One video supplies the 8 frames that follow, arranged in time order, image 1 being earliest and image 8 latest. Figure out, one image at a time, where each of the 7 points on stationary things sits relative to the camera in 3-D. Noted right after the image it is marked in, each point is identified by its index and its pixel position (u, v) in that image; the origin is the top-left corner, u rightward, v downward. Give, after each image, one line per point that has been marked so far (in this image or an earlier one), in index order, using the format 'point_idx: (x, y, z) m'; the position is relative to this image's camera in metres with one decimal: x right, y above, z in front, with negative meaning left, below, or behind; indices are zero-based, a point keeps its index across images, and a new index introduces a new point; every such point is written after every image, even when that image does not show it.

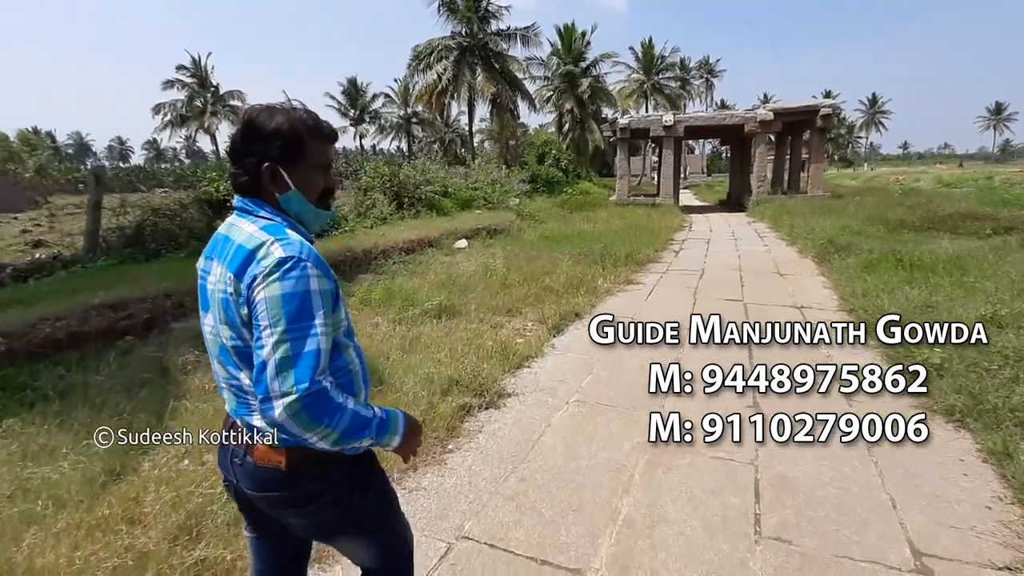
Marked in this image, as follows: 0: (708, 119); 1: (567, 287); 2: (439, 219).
0: (+7.1, +6.1, +17.6) m
1: (+0.7, 0.0, +6.5) m
2: (-1.9, +1.7, +12.4) m
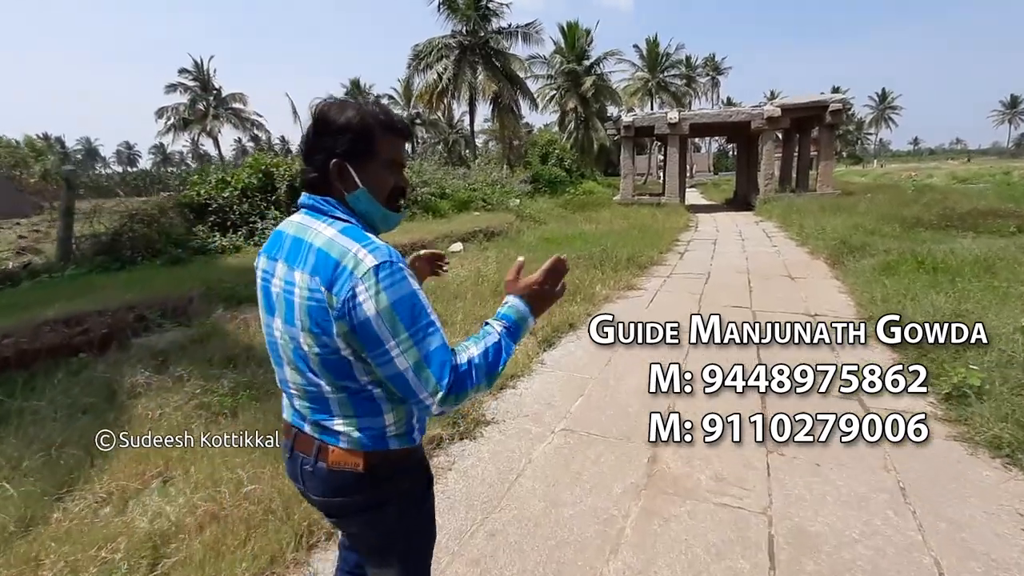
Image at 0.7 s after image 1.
0: (+7.1, +6.0, +17.1) m
1: (+0.6, -0.1, +6.1) m
2: (-1.9, +1.6, +12.0) m
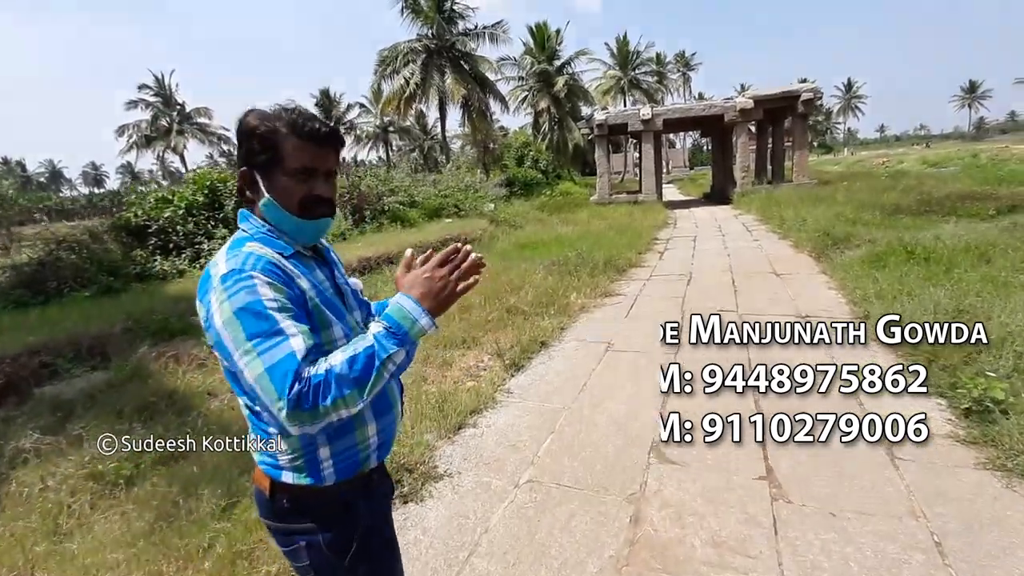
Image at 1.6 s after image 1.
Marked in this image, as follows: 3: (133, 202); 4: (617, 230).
0: (+6.1, +6.1, +16.9) m
1: (+0.3, -0.2, +5.6) m
2: (-2.6, +1.3, +11.4) m
3: (-6.0, +1.4, +7.7) m
4: (+2.4, +1.3, +11.1) m
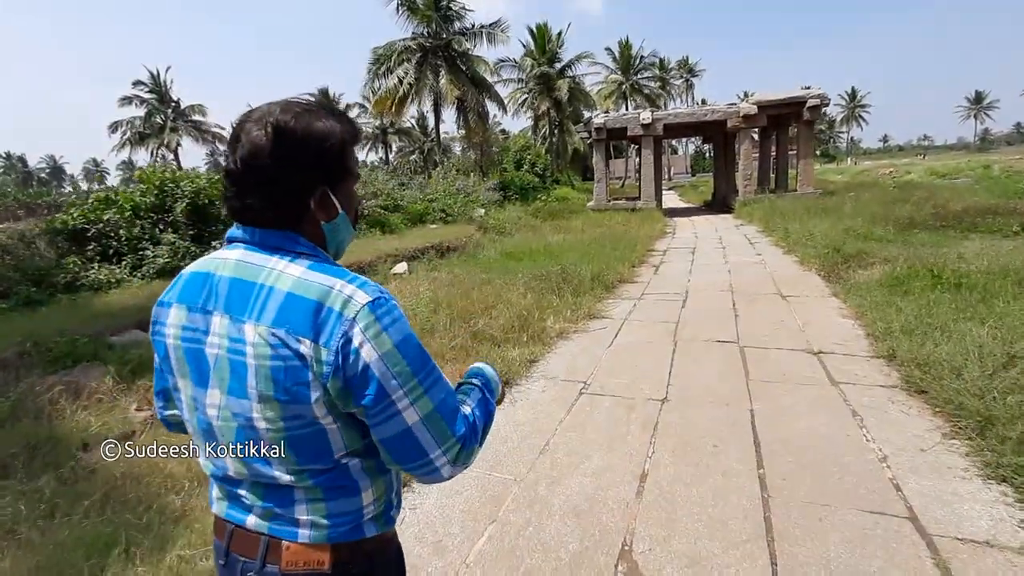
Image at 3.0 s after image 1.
0: (+5.8, +5.7, +16.2) m
1: (-0.1, -0.4, +4.9) m
2: (-2.9, +1.1, +10.7) m
3: (-6.3, +1.2, +7.0) m
4: (+2.1, +1.0, +10.4) m
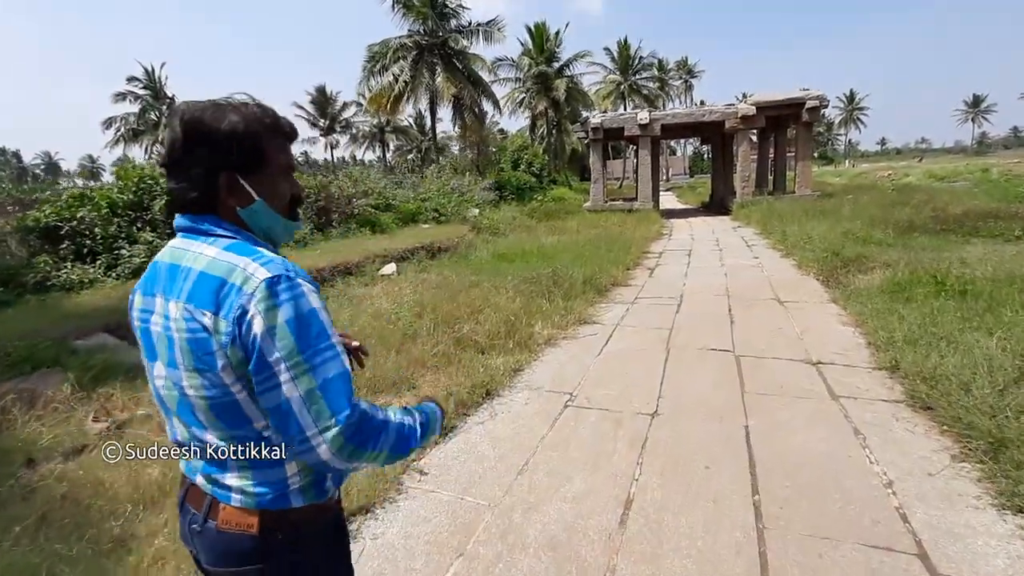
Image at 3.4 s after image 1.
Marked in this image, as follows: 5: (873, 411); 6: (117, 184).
0: (+5.7, +5.7, +16.0) m
1: (-0.2, -0.5, +4.7) m
2: (-3.0, +1.1, +10.5) m
3: (-6.4, +1.2, +6.8) m
4: (+2.0, +1.0, +10.2) m
5: (+2.3, -0.8, +3.2) m
6: (-5.9, +1.6, +7.3) m
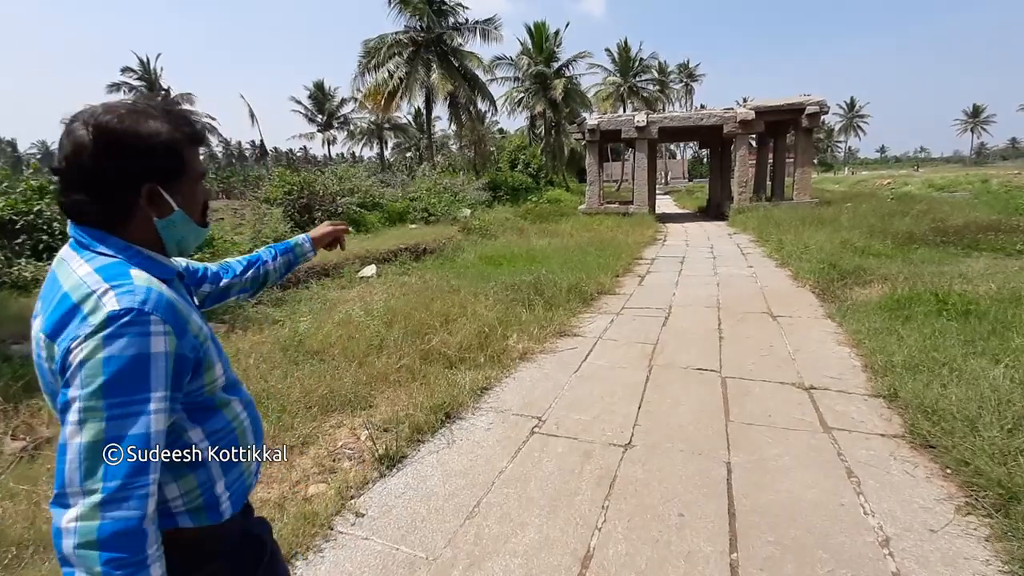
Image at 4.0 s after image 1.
0: (+5.5, +5.4, +15.7) m
1: (-0.4, -0.6, +4.4) m
2: (-3.3, +1.0, +10.2) m
3: (-6.6, +1.3, +6.4) m
4: (+1.7, +0.9, +9.9) m
5: (+2.1, -0.9, +2.9) m
6: (-6.1, +1.6, +6.9) m
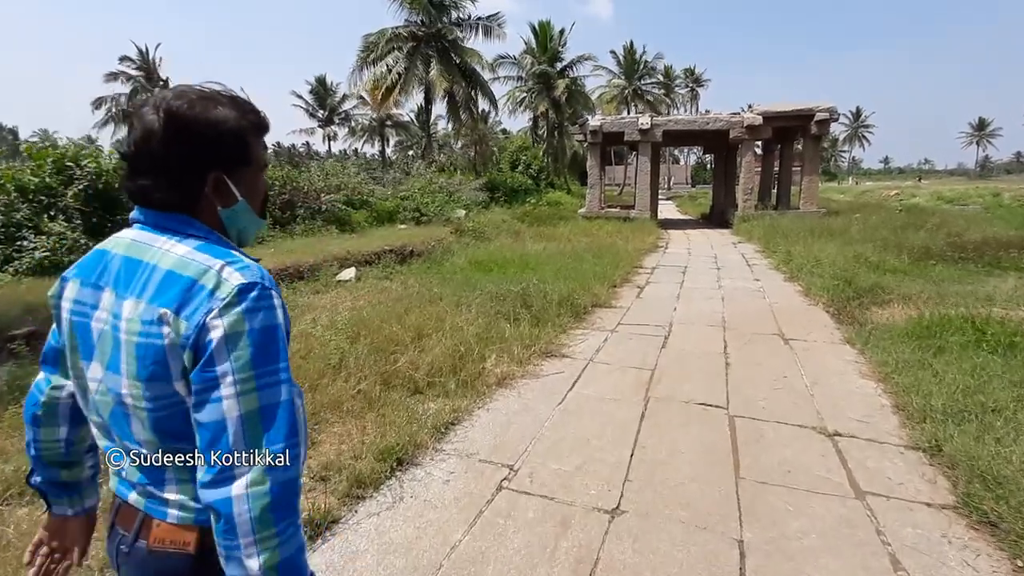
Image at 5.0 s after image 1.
0: (+5.5, +5.2, +15.2) m
1: (-0.6, -0.7, +3.8) m
2: (-3.4, +1.0, +9.6) m
3: (-6.8, +1.3, +5.9) m
4: (+1.6, +0.7, +9.4) m
5: (+1.9, -1.1, +2.3) m
6: (-6.2, +1.6, +6.4) m
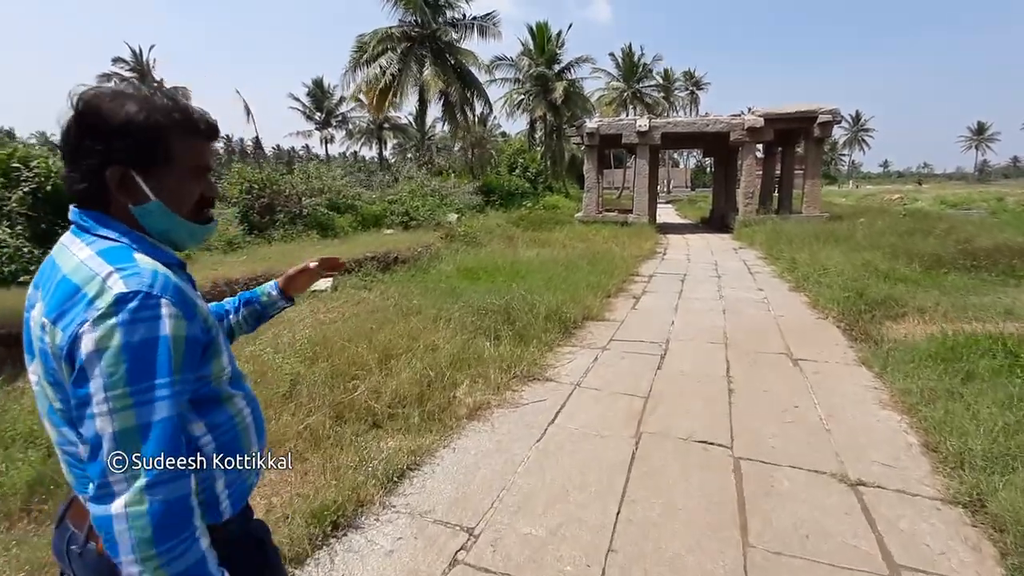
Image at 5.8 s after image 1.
0: (+5.3, +4.9, +14.7) m
1: (-0.8, -0.8, +3.4) m
2: (-3.6, +0.8, +9.2) m
3: (-6.9, +1.2, +5.4) m
4: (+1.4, +0.5, +8.9) m
5: (+1.7, -1.2, +1.8) m
6: (-6.4, +1.5, +5.9) m
